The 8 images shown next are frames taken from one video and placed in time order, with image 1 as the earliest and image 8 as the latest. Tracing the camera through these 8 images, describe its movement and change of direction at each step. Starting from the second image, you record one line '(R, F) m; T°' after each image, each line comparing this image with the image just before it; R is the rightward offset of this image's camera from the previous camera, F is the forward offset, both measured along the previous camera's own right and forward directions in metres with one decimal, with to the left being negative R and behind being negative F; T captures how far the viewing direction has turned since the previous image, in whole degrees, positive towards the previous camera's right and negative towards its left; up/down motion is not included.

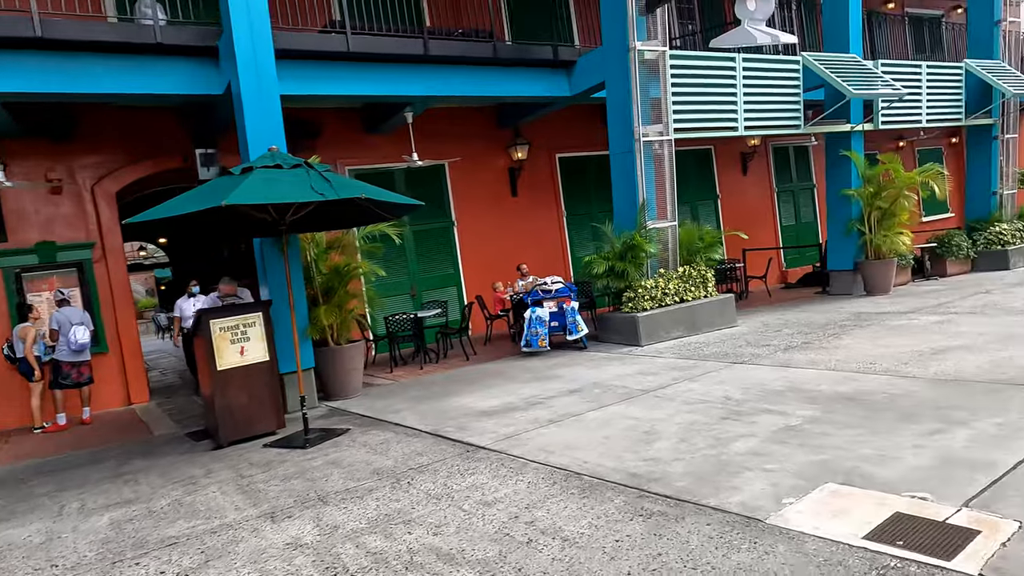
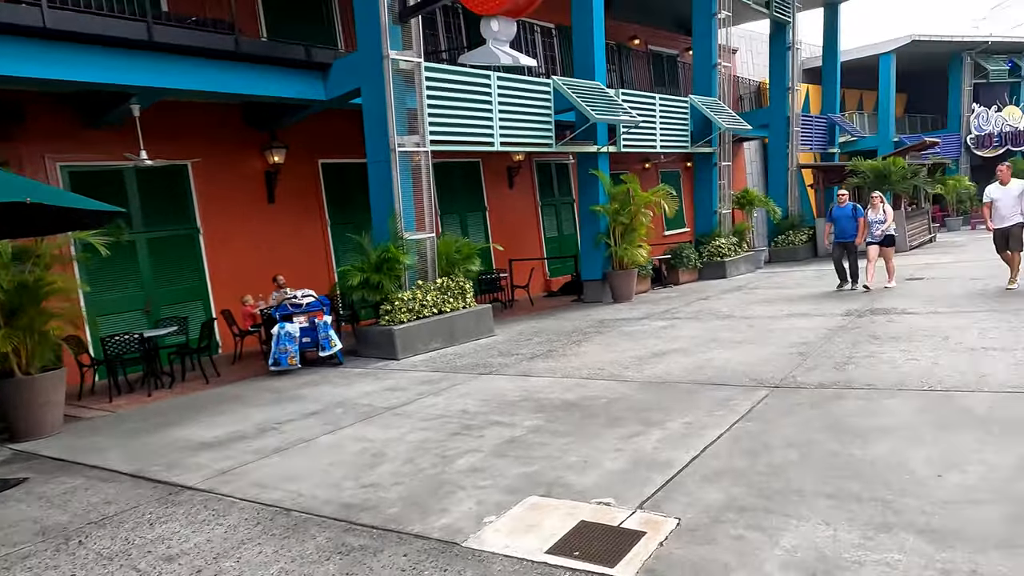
(+0.5, +0.1) m; +18°
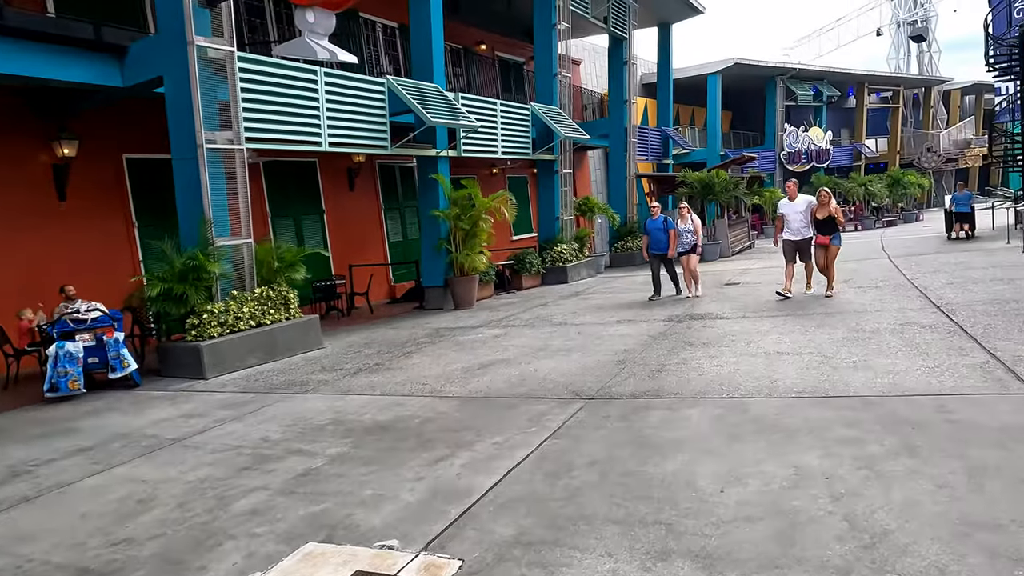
(+0.4, +0.2) m; +12°
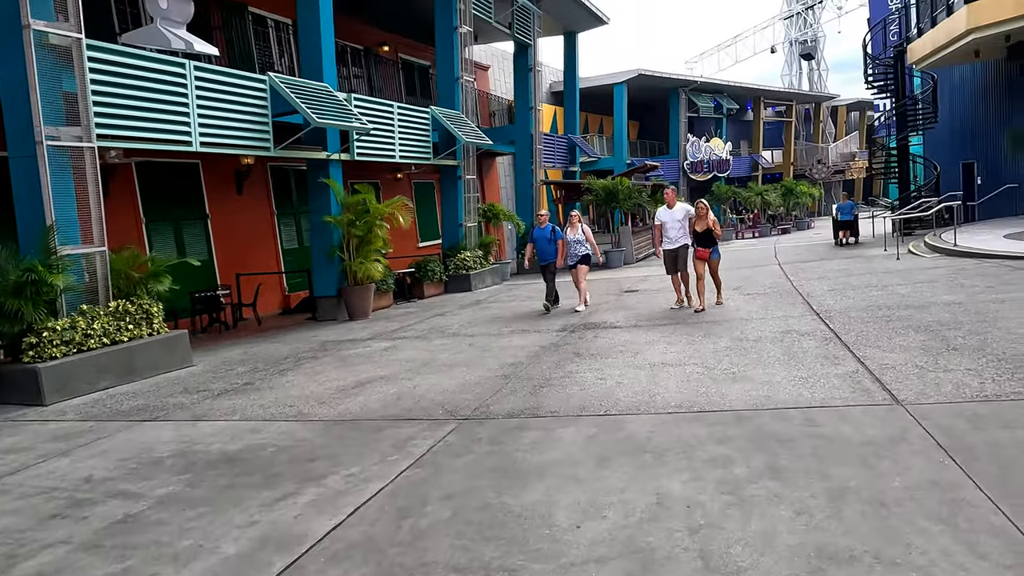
(+0.4, +0.3) m; +7°
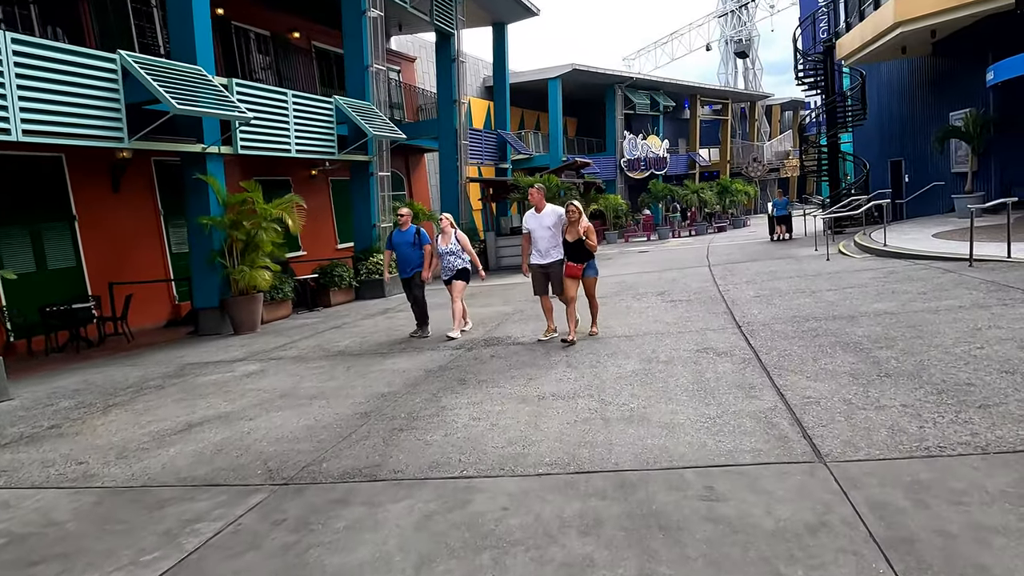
(+0.6, +1.0) m; +4°
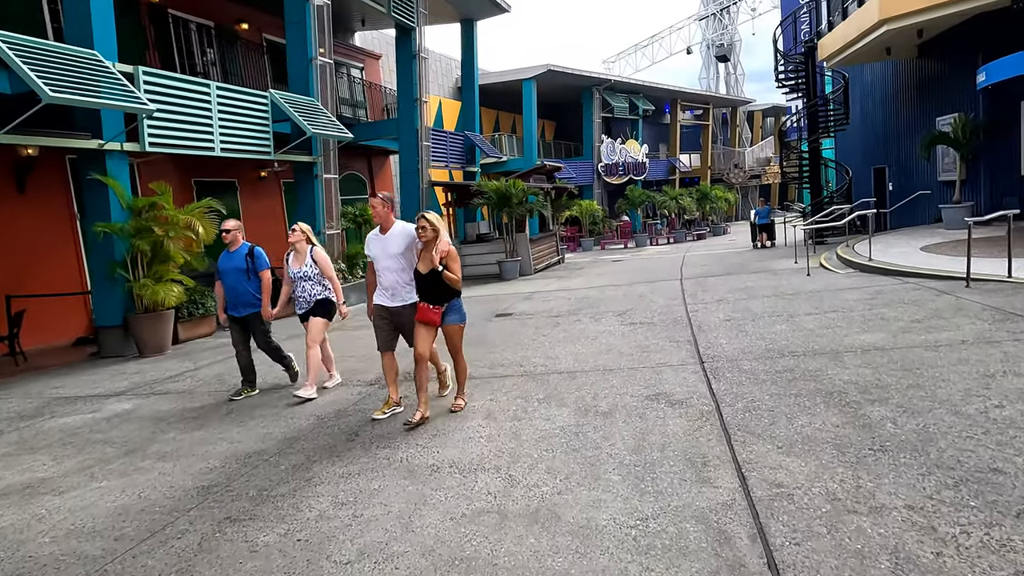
(+0.5, +1.1) m; +1°
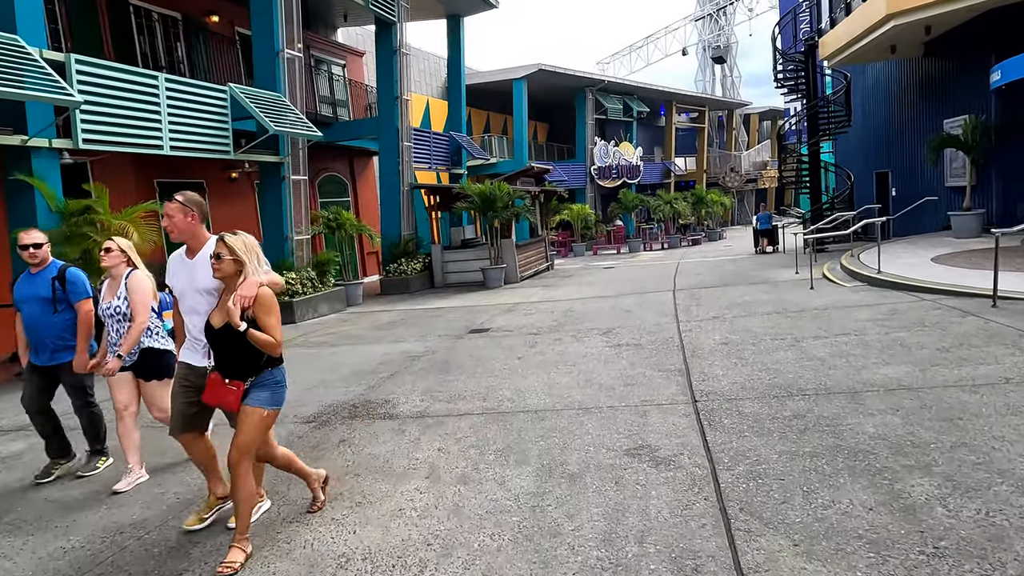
(+0.3, +0.9) m; 0°
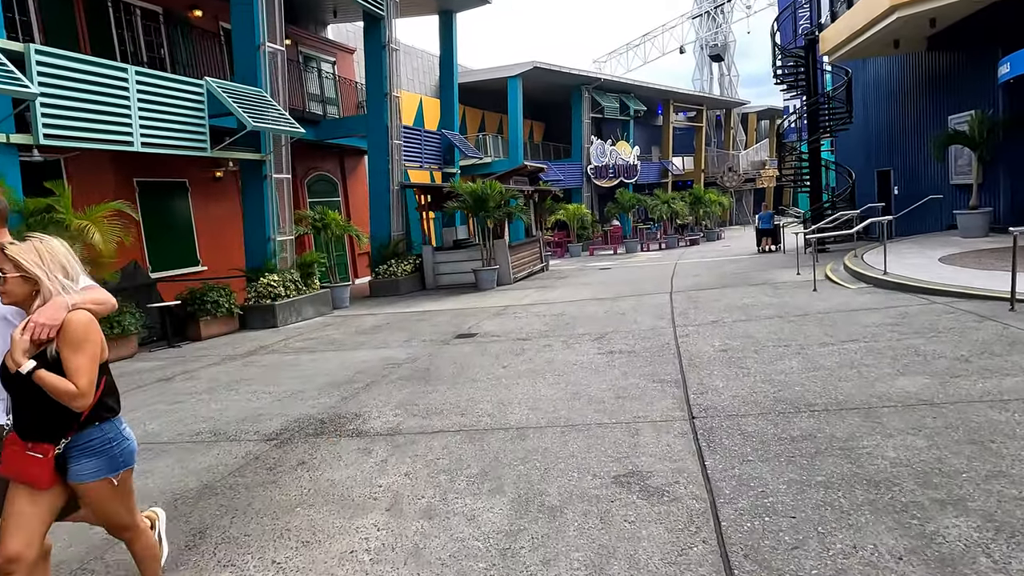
(+0.1, +0.4) m; 0°
